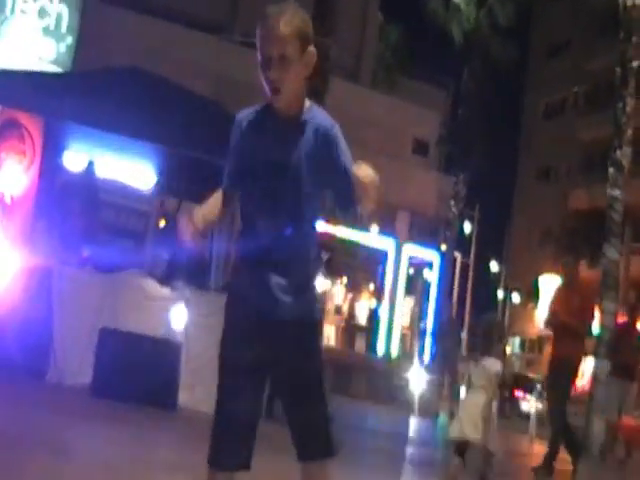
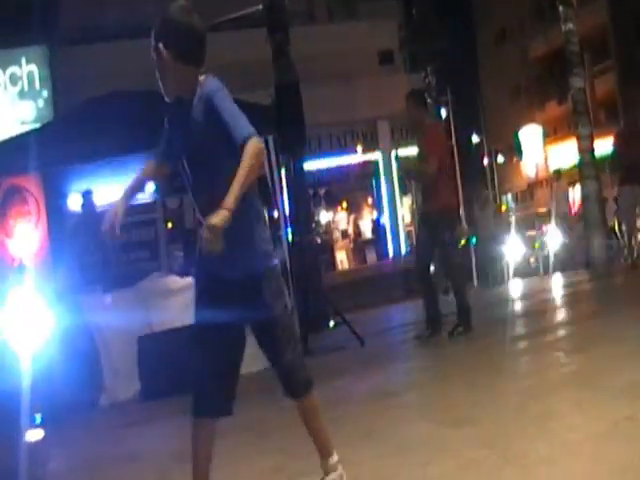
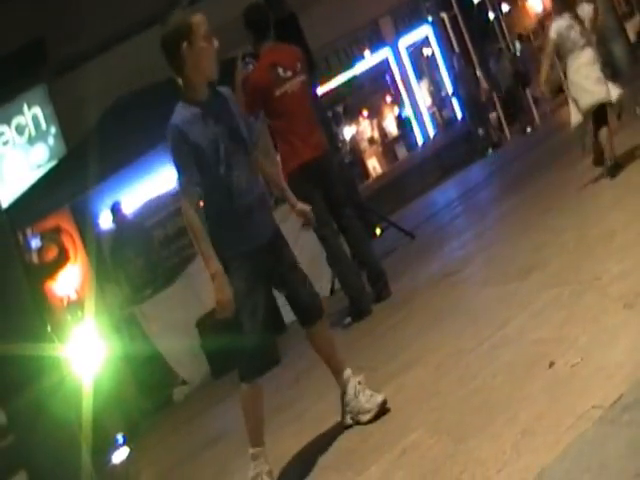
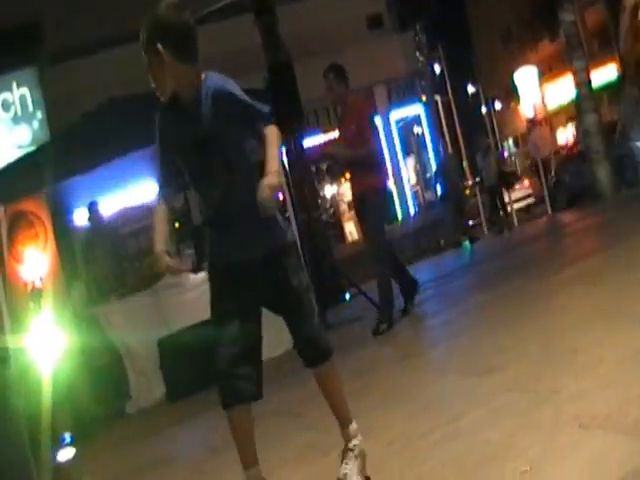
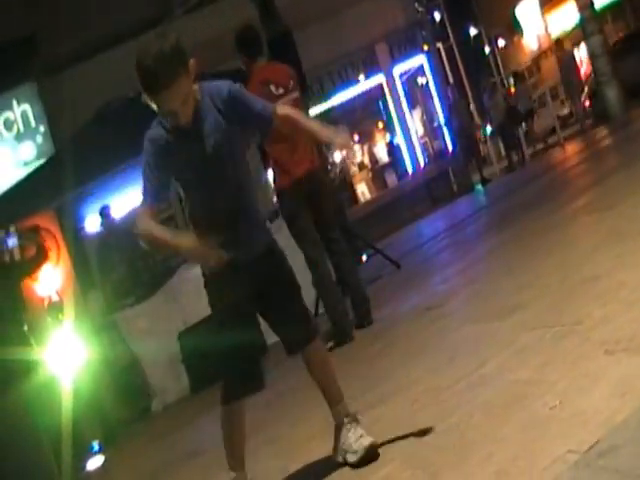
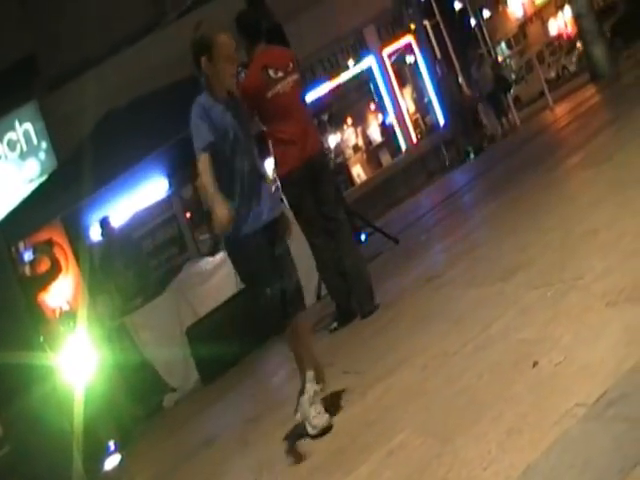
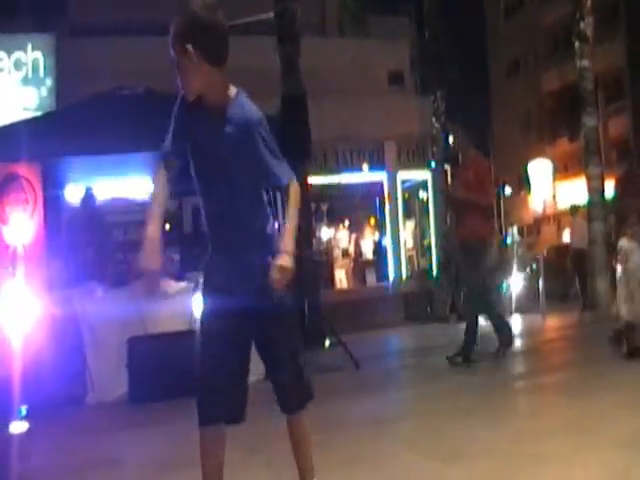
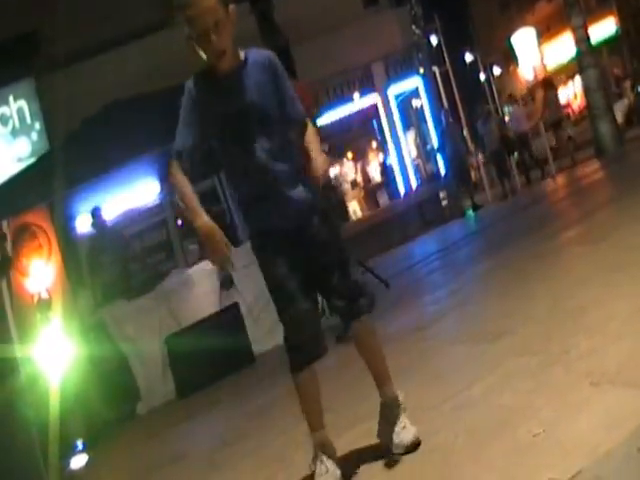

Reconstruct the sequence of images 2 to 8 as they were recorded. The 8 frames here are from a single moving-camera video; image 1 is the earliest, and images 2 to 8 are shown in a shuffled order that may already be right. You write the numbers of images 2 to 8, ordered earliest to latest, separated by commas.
7, 2, 4, 8, 5, 3, 6
